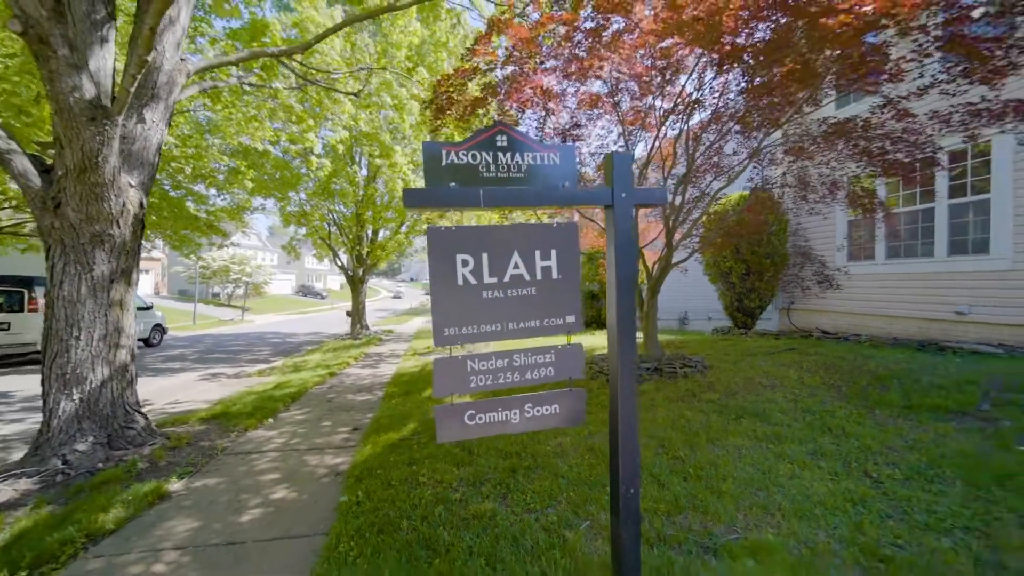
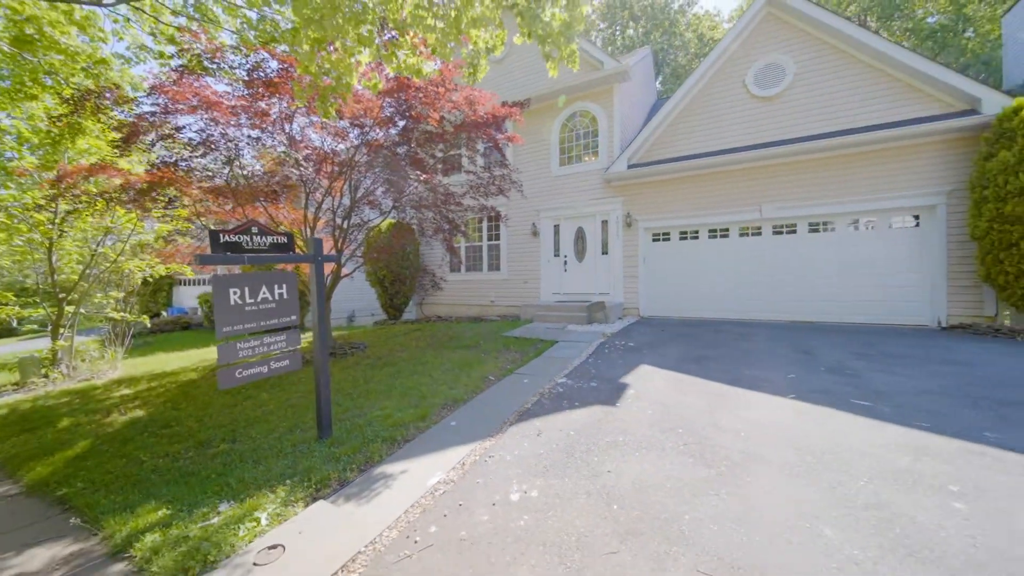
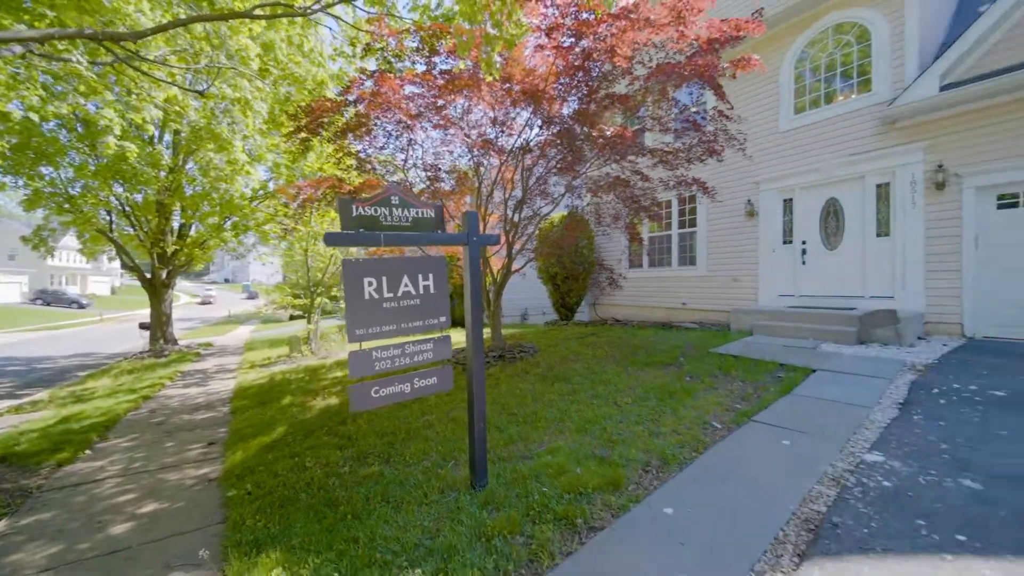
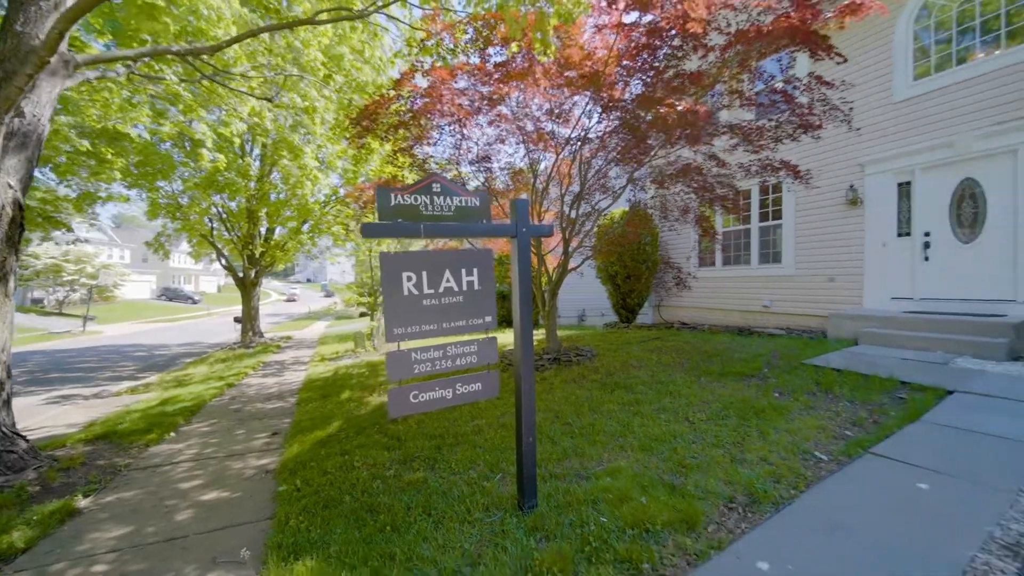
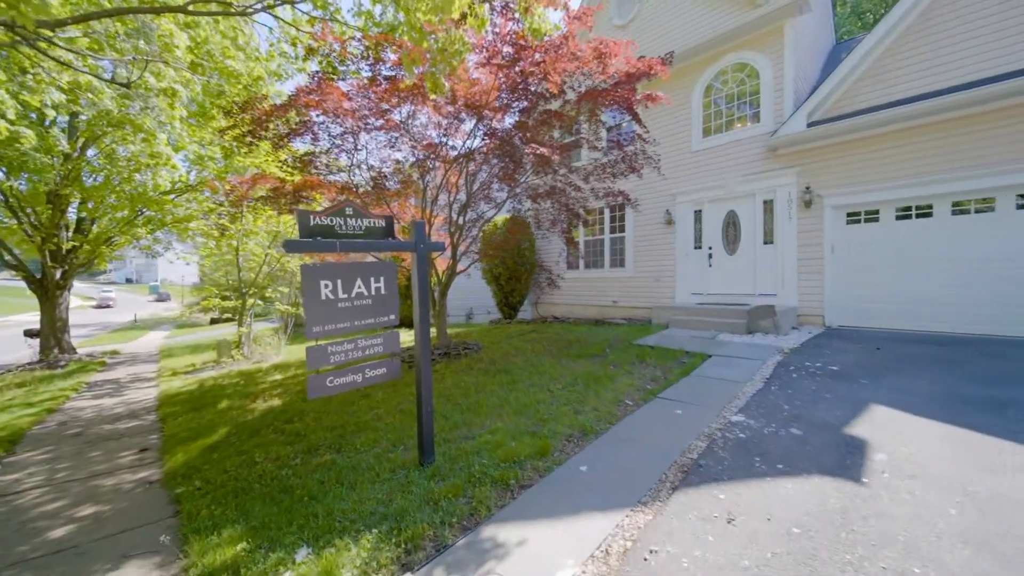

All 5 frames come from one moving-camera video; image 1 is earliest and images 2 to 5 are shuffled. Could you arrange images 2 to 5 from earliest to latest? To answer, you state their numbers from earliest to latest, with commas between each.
4, 3, 5, 2
